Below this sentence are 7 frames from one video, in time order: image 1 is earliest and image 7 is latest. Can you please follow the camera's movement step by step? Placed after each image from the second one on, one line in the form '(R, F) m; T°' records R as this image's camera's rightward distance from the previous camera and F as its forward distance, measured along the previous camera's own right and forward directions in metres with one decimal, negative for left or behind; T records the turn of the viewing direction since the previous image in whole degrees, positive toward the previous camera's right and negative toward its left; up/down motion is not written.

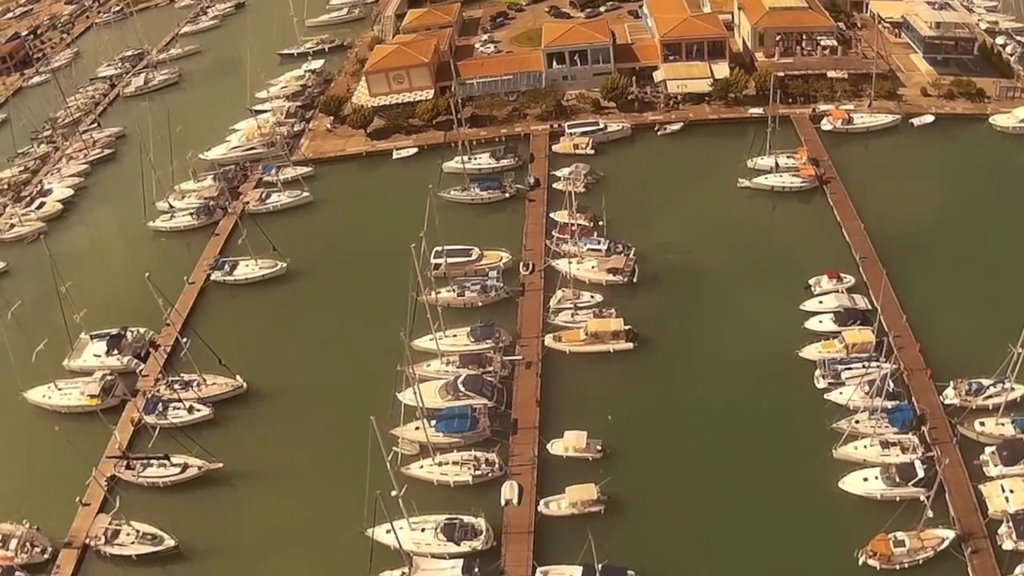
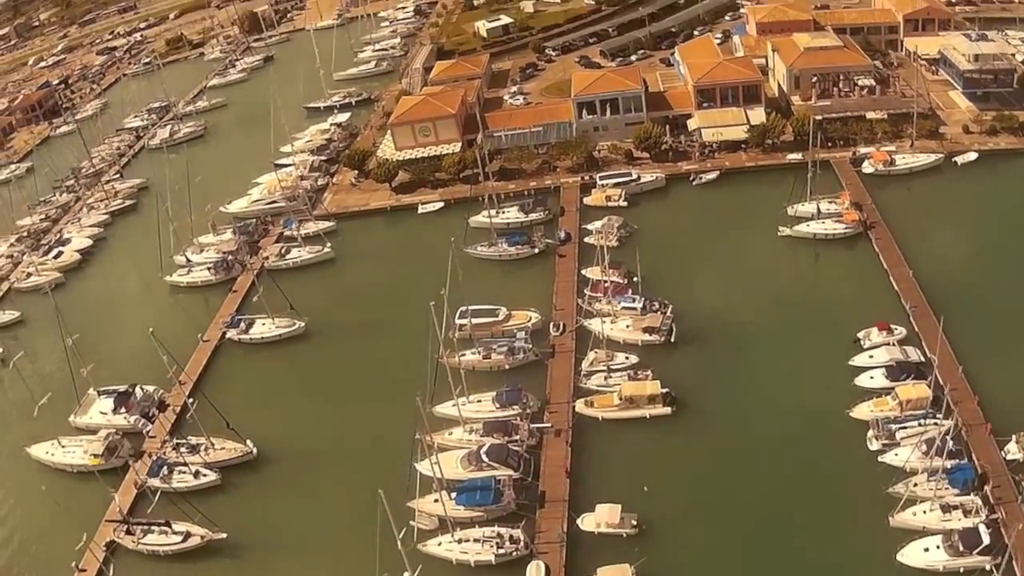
(+0.5, +3.0) m; -2°
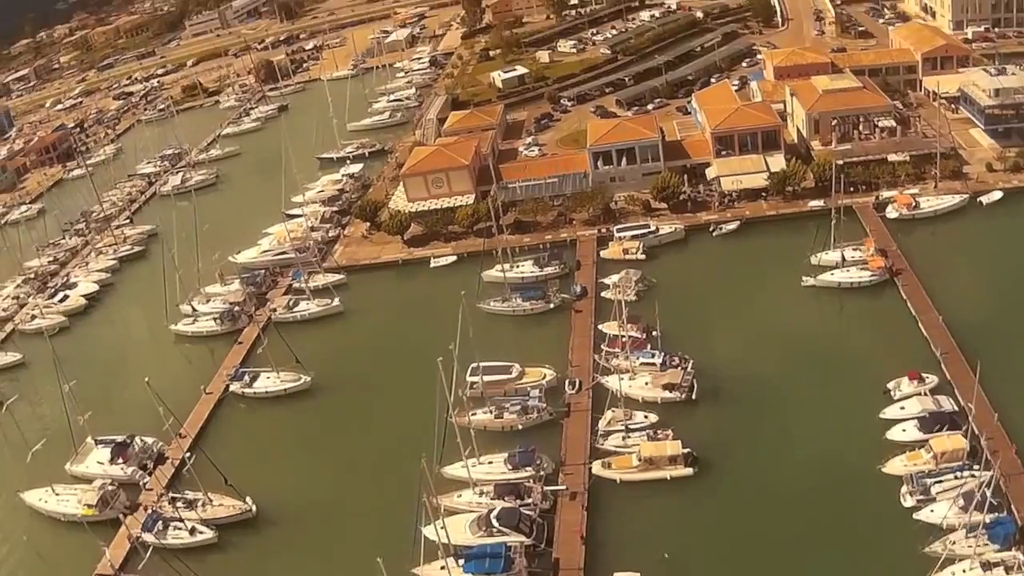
(+0.5, +1.9) m; -1°
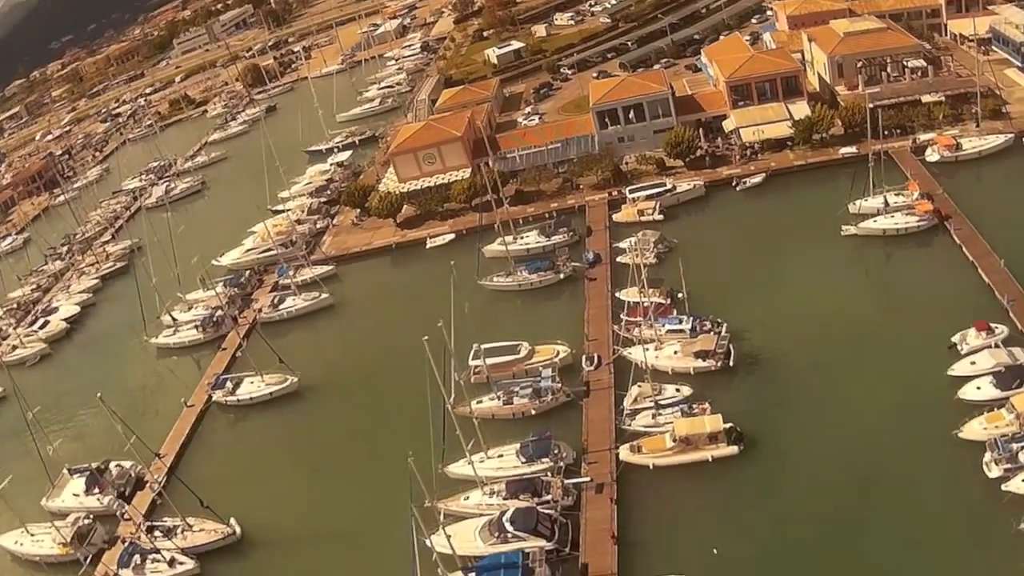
(+0.8, +6.7) m; -1°
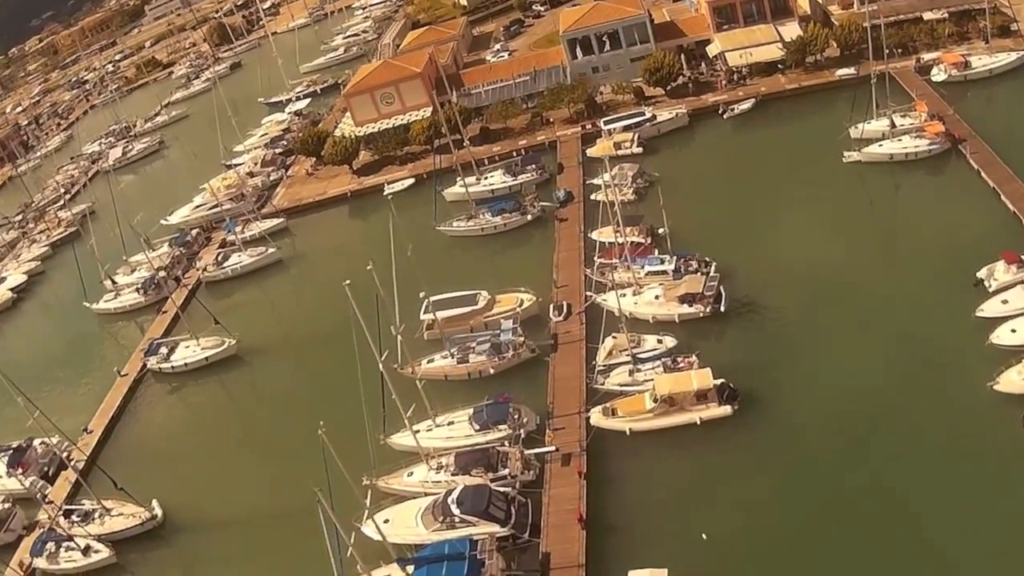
(+2.0, +6.6) m; 0°
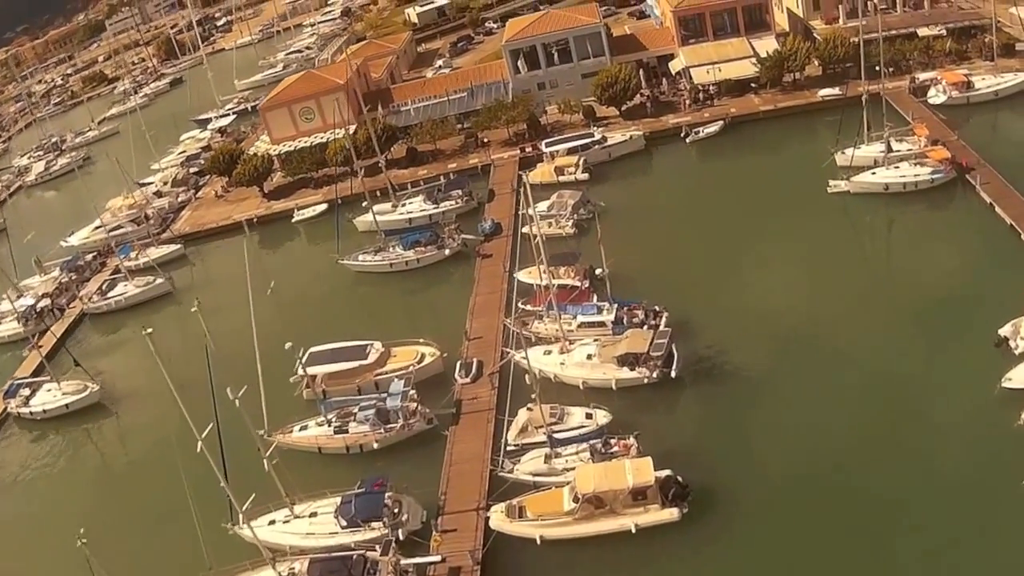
(+2.6, +8.0) m; +2°
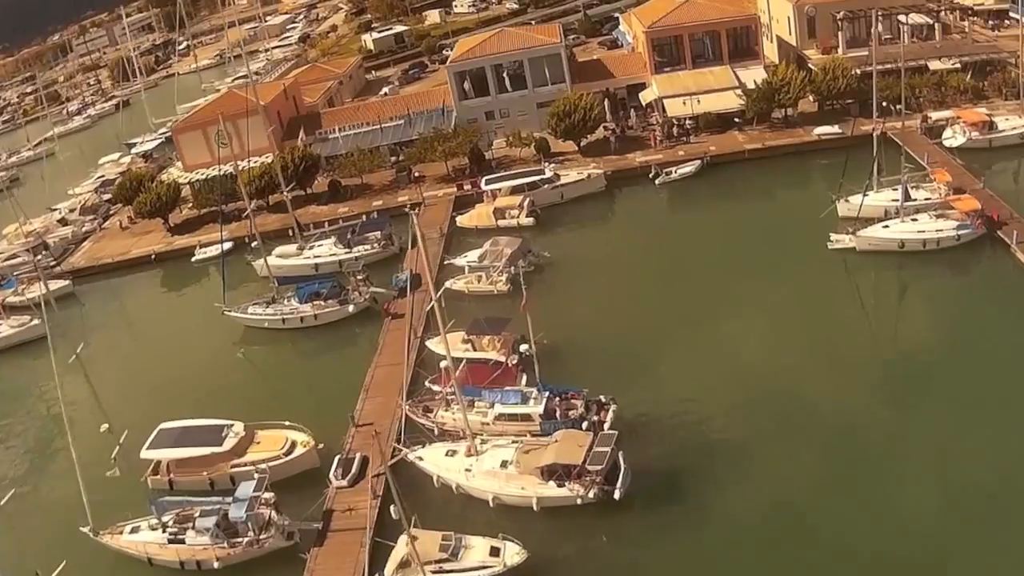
(+1.9, +7.1) m; +2°
